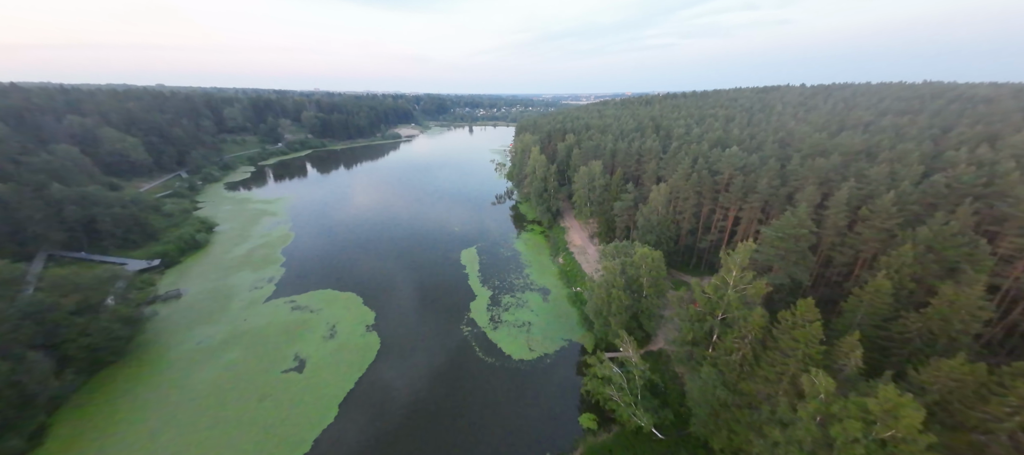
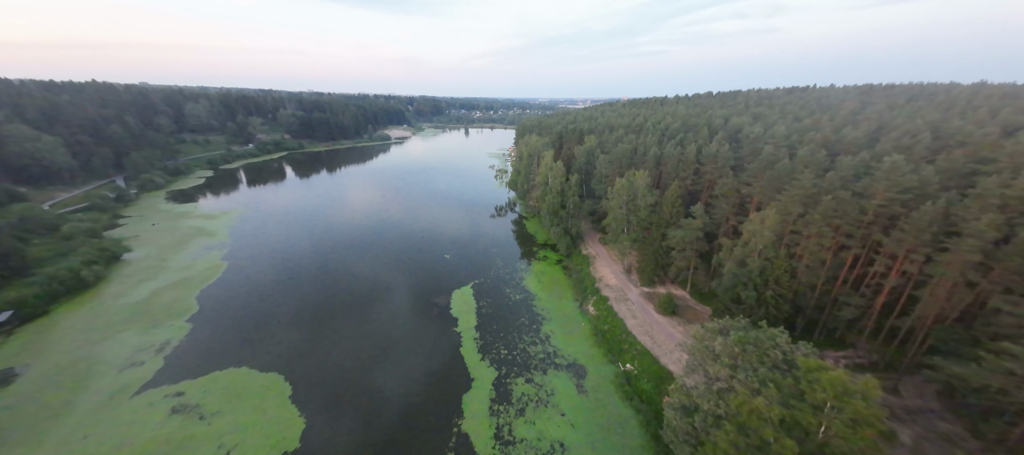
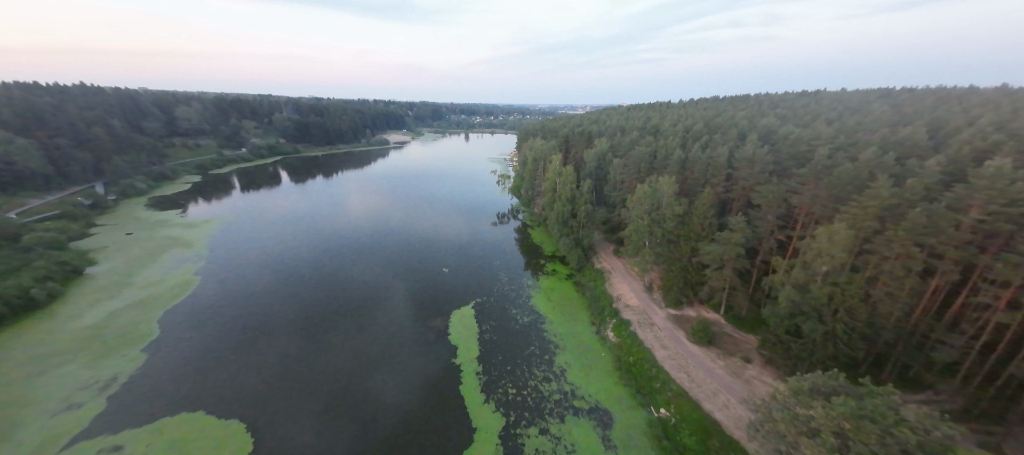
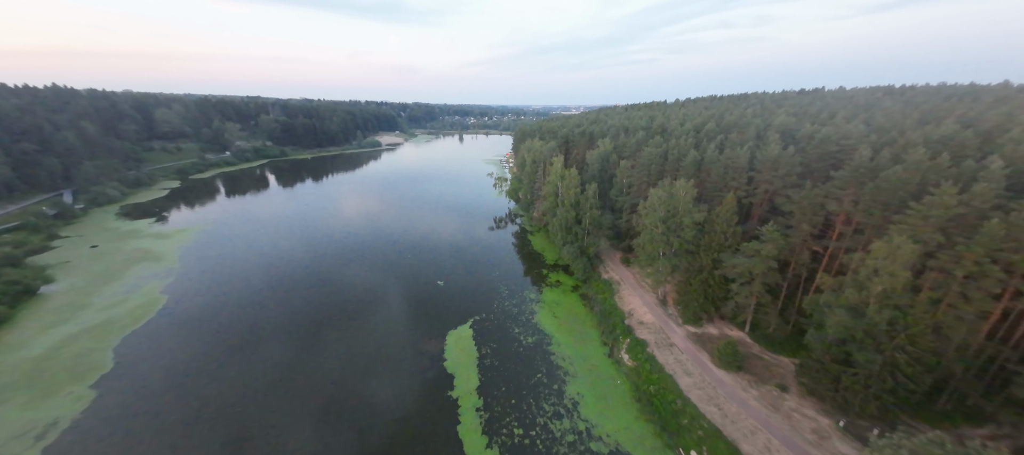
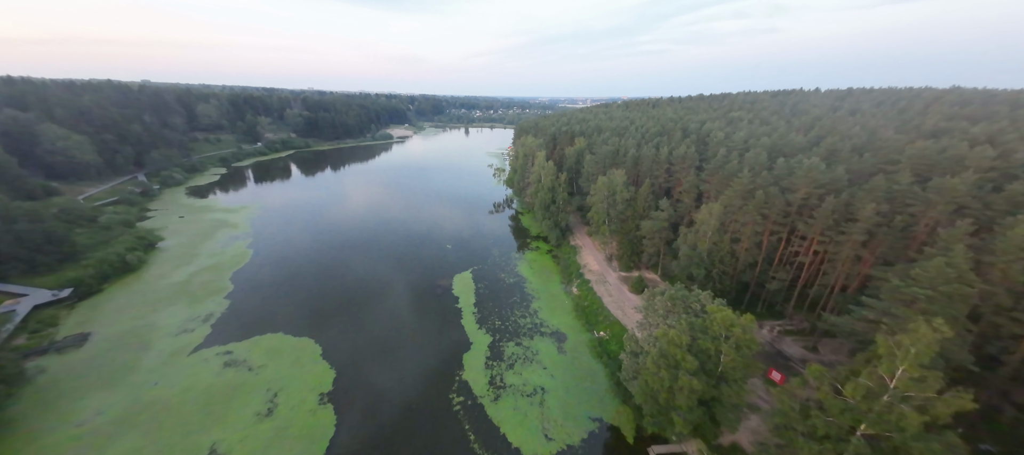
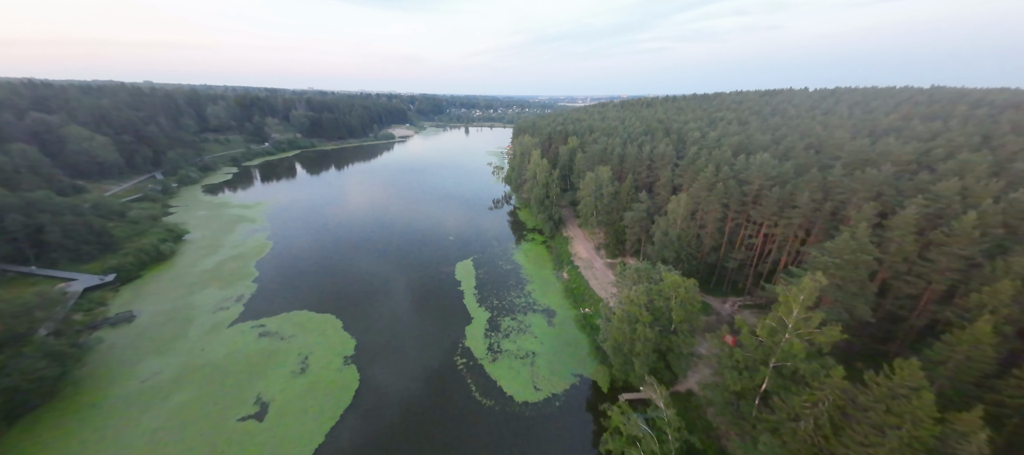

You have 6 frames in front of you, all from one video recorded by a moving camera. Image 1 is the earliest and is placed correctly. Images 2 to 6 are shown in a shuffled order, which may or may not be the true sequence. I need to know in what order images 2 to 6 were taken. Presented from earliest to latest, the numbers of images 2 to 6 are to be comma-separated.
6, 5, 2, 3, 4
